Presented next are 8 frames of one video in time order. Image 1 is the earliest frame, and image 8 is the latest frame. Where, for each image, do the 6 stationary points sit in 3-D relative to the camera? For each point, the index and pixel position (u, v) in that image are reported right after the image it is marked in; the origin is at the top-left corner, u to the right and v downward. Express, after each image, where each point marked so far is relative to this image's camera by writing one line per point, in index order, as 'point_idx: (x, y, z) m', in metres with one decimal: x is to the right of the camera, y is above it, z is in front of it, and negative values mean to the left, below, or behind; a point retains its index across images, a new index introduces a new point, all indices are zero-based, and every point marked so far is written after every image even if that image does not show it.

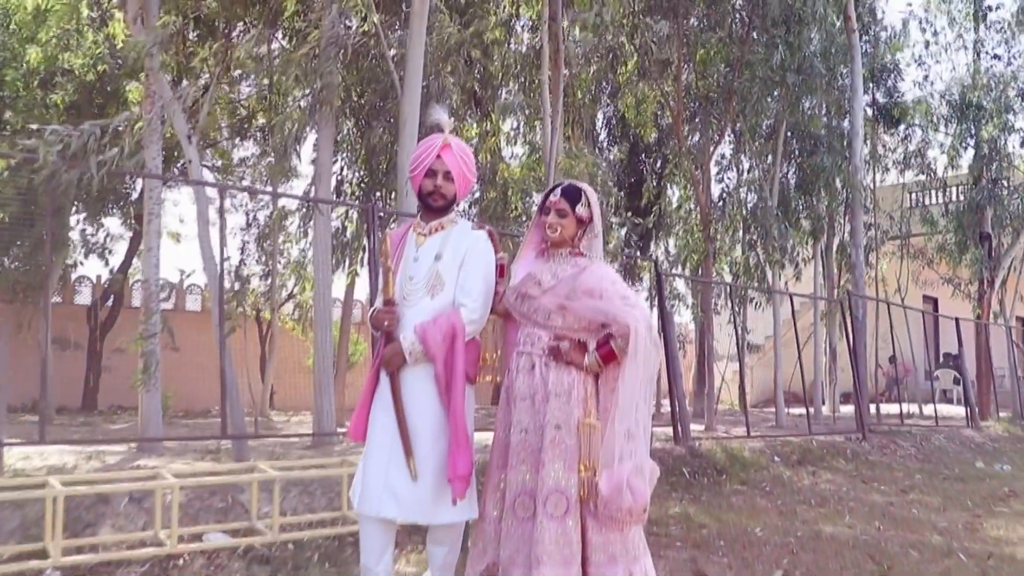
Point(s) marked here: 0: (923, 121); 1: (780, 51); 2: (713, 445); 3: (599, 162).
0: (+7.0, +2.9, +15.7) m
1: (+3.3, +2.9, +11.2) m
2: (+1.8, -1.4, +8.5) m
3: (+1.2, +1.7, +12.3) m
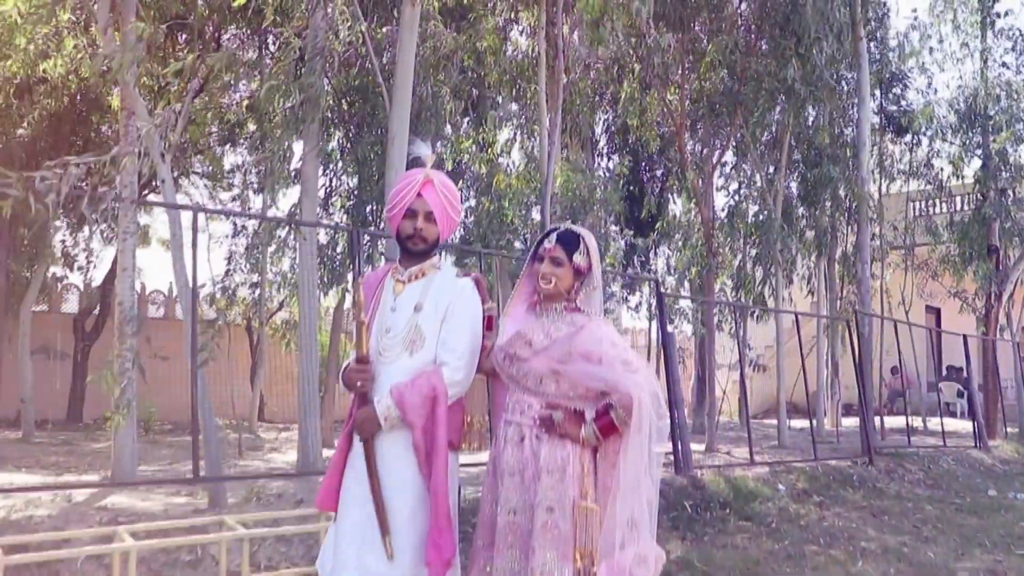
0: (+6.9, +2.6, +15.3) m
1: (+3.3, +2.6, +10.8) m
2: (+1.8, -1.6, +8.1) m
3: (+1.1, +1.5, +12.0) m
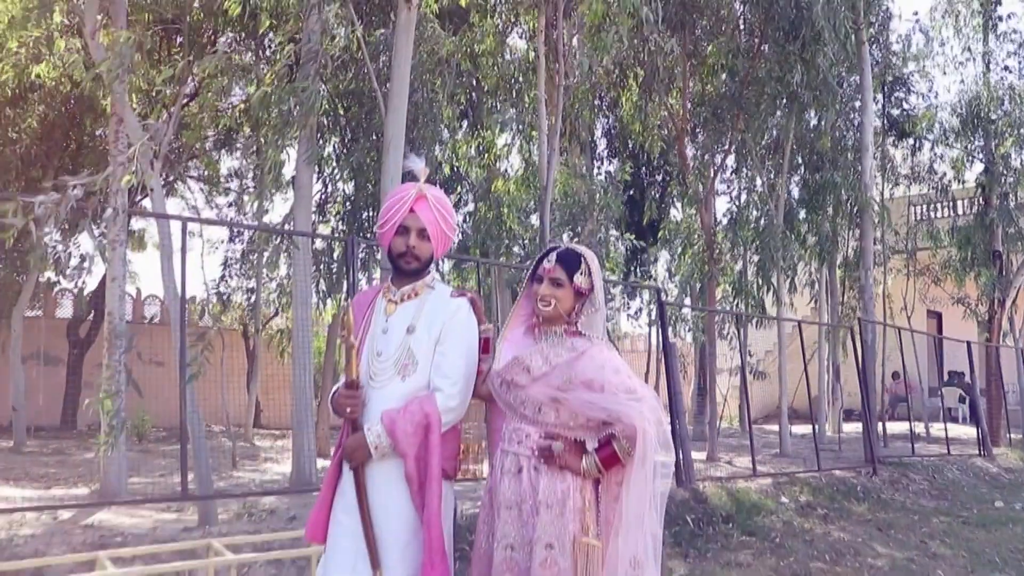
0: (+6.9, +2.6, +15.2) m
1: (+3.3, +2.6, +10.7) m
2: (+1.8, -1.7, +8.0) m
3: (+1.1, +1.4, +11.8) m
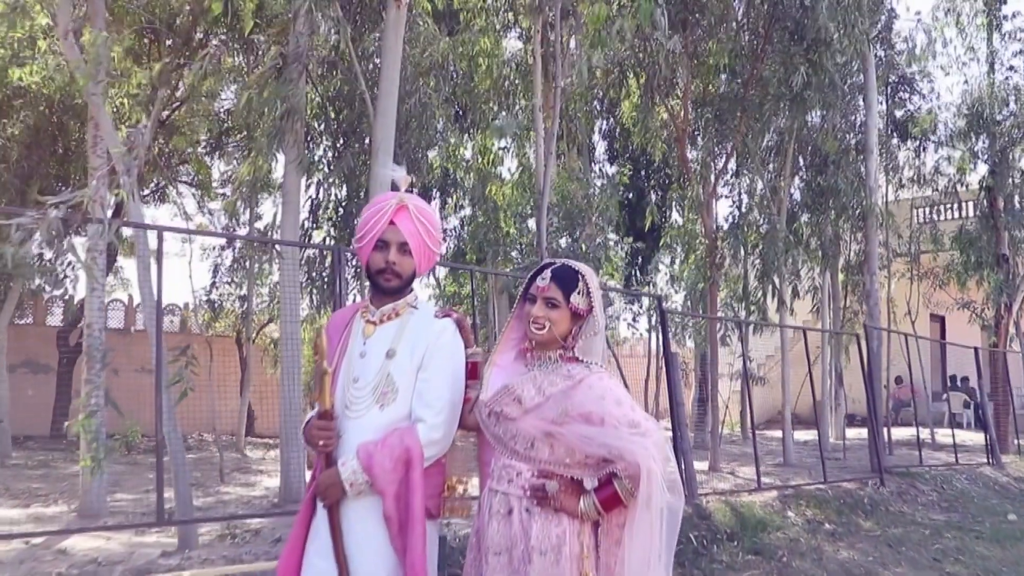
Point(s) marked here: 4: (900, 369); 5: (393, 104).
0: (+6.9, +2.5, +14.9) m
1: (+3.2, +2.5, +10.4) m
2: (+1.7, -1.8, +7.7) m
3: (+1.1, +1.3, +11.5) m
4: (+8.1, -1.7, +19.2) m
5: (-0.9, +1.3, +6.5) m
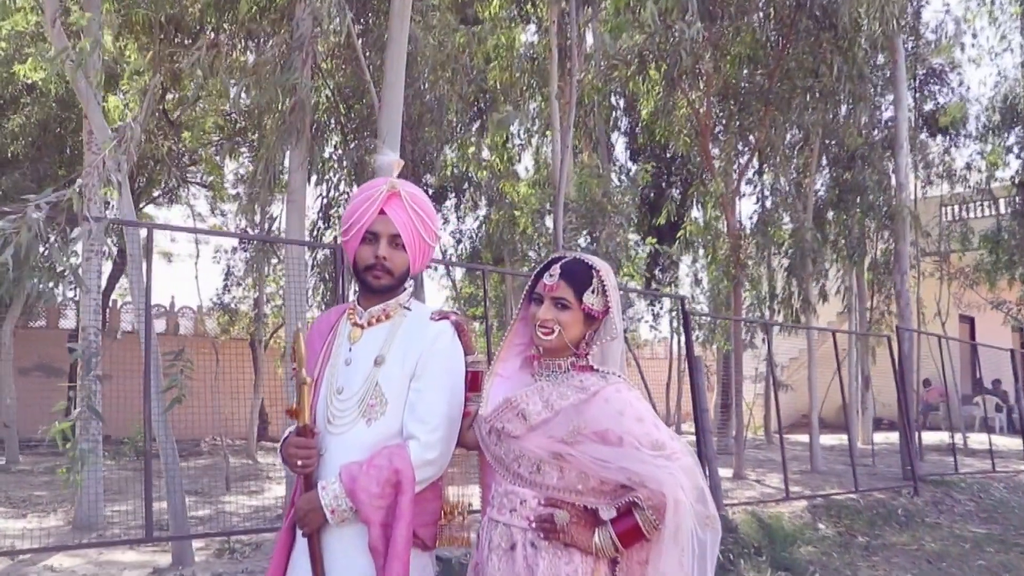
0: (+7.1, +2.5, +14.4) m
1: (+3.4, +2.5, +10.0) m
2: (+1.9, -1.8, +7.3) m
3: (+1.3, +1.3, +11.2) m
4: (+8.5, -1.7, +18.7) m
5: (-0.8, +1.3, +6.2) m
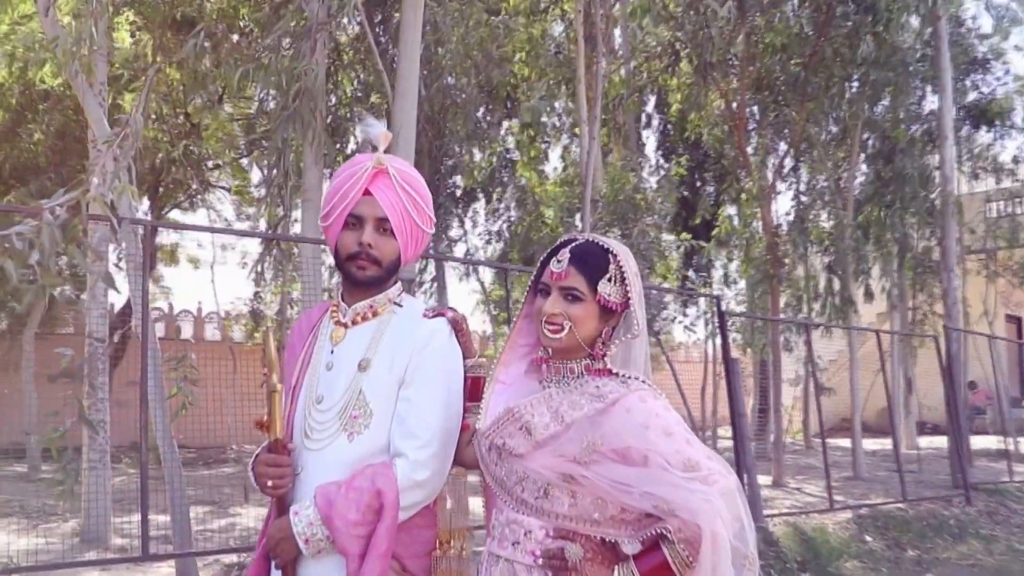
0: (+7.6, +2.5, +13.8) m
1: (+3.7, +2.5, +9.5) m
2: (+2.1, -1.8, +6.9) m
3: (+1.6, +1.3, +10.8) m
4: (+9.1, -1.7, +18.0) m
5: (-0.6, +1.3, +5.9) m
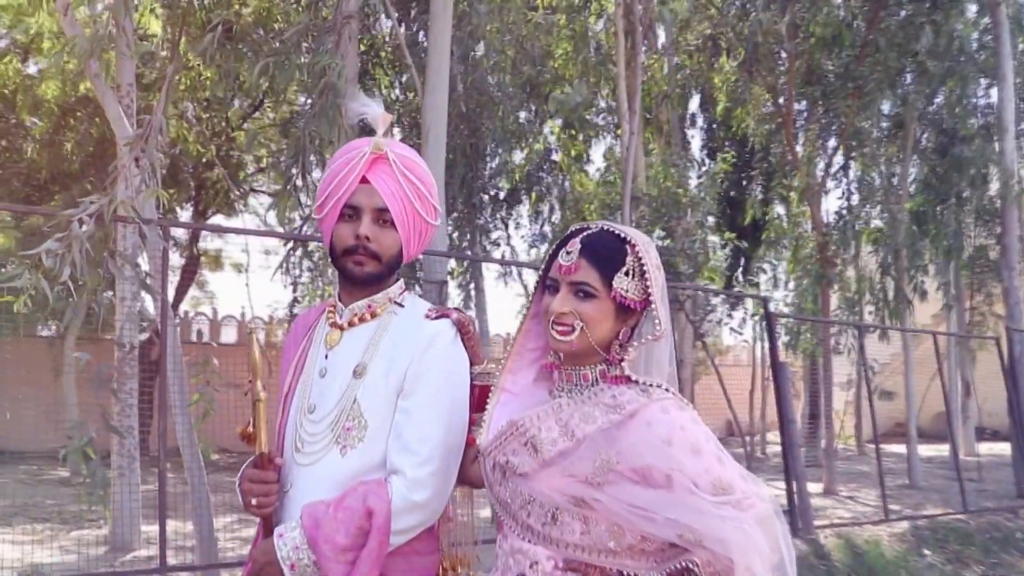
0: (+8.2, +2.5, +13.2) m
1: (+4.0, +2.5, +9.1) m
2: (+2.3, -1.8, +6.5) m
3: (+2.0, +1.3, +10.5) m
4: (+9.9, -1.7, +17.3) m
5: (-0.4, +1.3, +5.7) m
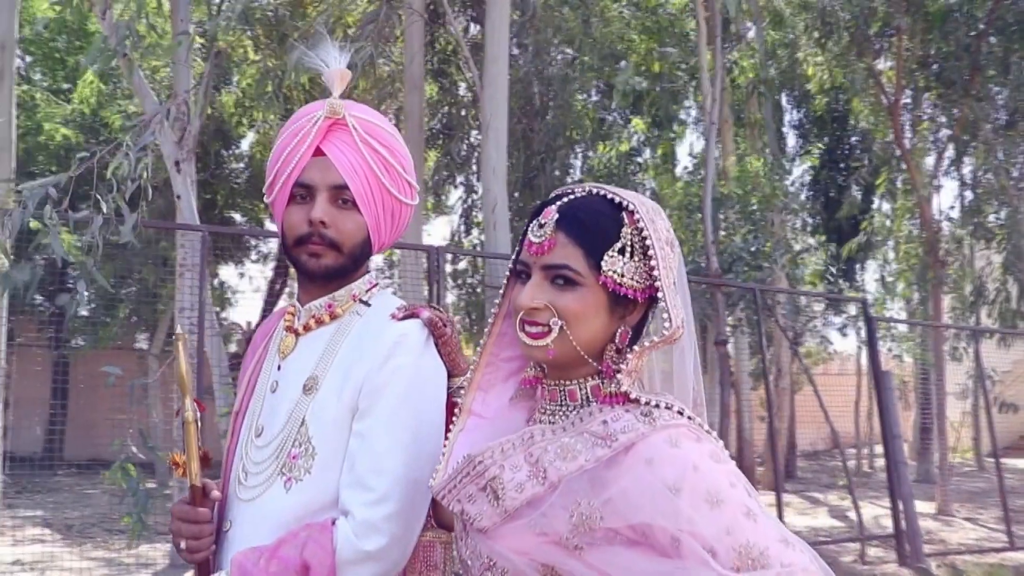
0: (+9.3, +2.5, +11.9) m
1: (+4.7, +2.5, +8.3) m
2: (+2.8, -1.8, +5.8) m
3: (+2.9, +1.3, +9.8) m
4: (+11.5, -1.7, +15.7) m
5: (-0.1, +1.3, +5.3) m
